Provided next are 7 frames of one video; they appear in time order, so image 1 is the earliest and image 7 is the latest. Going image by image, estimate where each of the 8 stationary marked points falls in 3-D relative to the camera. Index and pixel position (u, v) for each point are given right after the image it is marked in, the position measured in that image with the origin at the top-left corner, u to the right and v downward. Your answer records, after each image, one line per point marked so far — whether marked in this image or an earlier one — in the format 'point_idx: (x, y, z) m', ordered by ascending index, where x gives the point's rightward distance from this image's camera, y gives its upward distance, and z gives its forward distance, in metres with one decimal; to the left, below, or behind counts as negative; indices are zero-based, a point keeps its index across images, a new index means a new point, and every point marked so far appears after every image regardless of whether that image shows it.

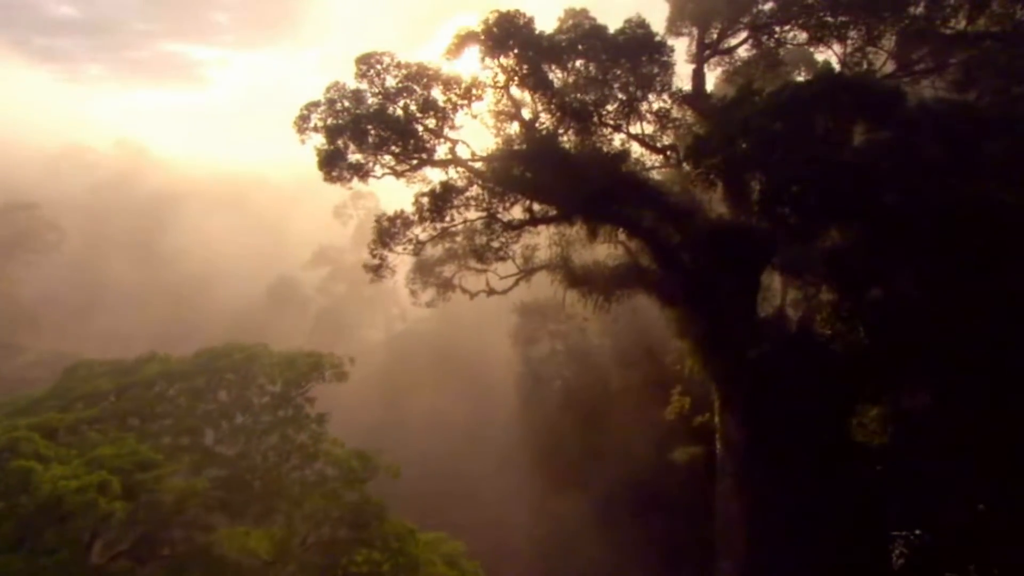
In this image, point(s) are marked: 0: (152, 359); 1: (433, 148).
0: (-5.6, -1.1, +15.5) m
1: (-1.5, +2.5, +18.4) m
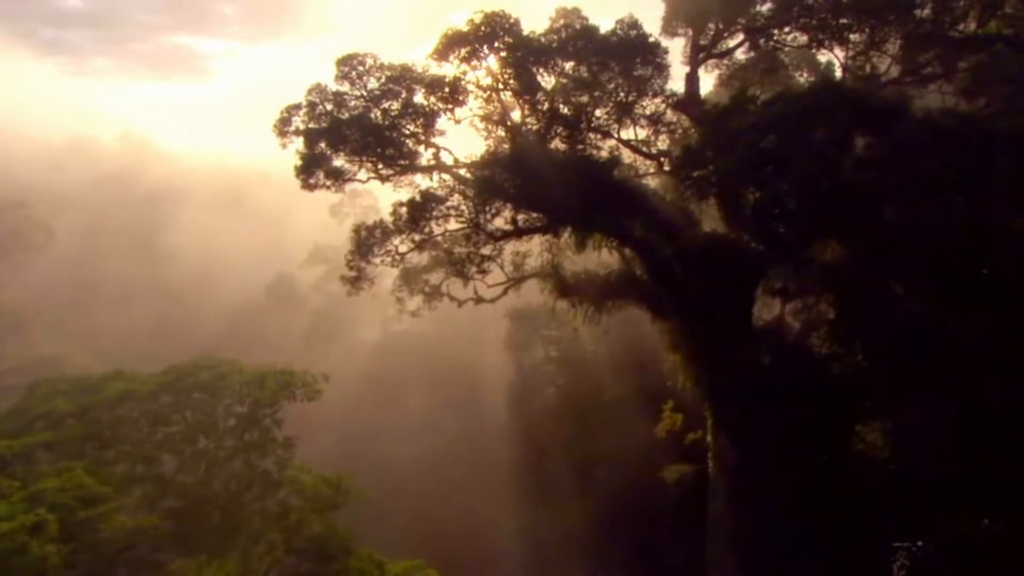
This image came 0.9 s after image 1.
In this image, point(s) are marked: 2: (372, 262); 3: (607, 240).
0: (-5.8, -1.3, +14.7) m
1: (-1.8, +2.3, +17.7) m
2: (-2.4, +0.4, +16.9) m
3: (+1.7, +0.9, +18.1) m
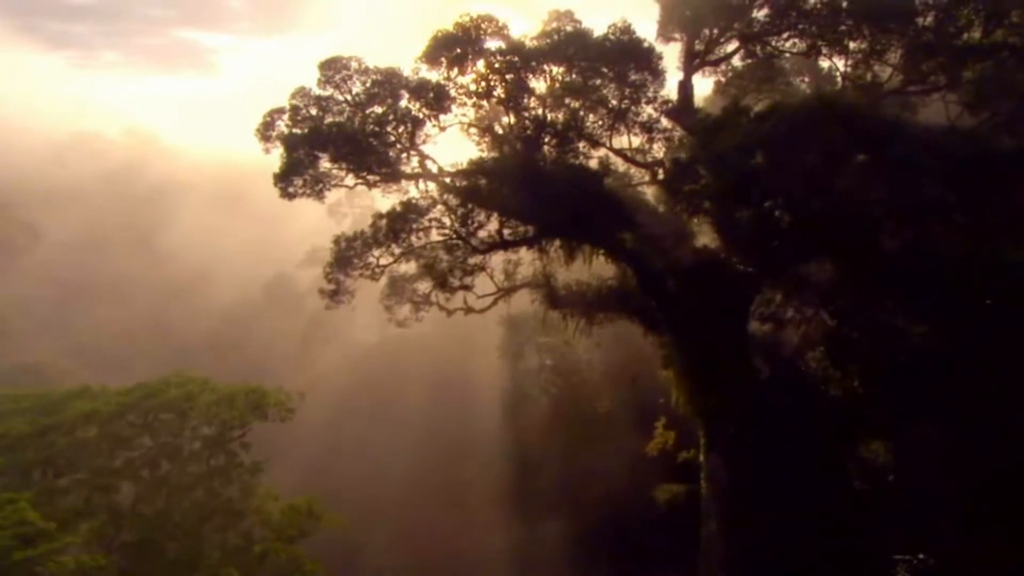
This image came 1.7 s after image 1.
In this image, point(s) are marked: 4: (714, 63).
0: (-6.1, -1.5, +14.2) m
1: (-2.0, +2.1, +17.1) m
2: (-2.7, +0.2, +16.3) m
3: (+1.5, +0.6, +17.5) m
4: (+3.4, +3.8, +17.0) m
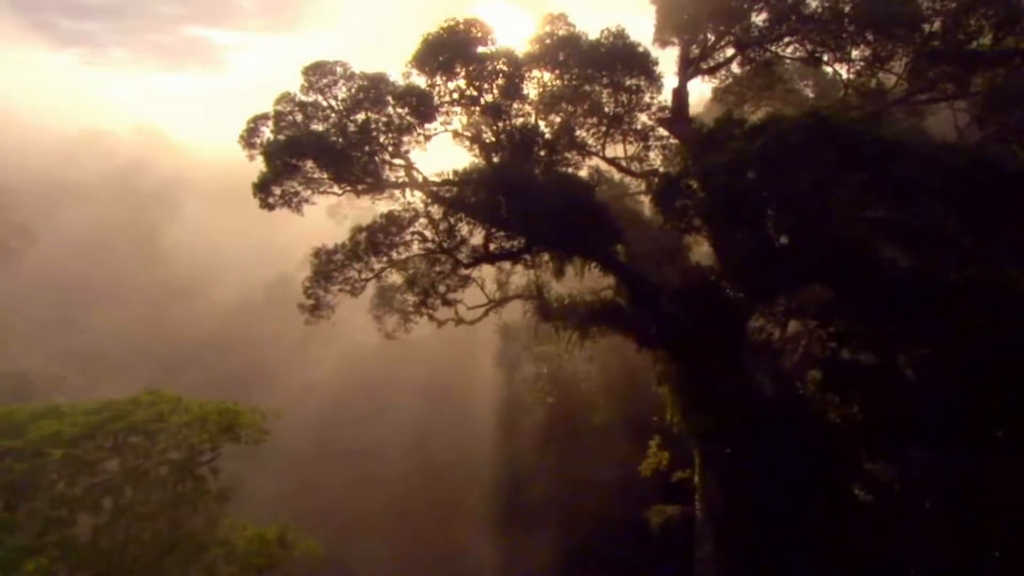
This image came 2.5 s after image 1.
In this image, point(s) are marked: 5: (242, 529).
0: (-6.3, -1.7, +13.6) m
1: (-2.2, +1.9, +16.5) m
2: (-2.9, 0.0, +15.7) m
3: (+1.3, +0.4, +16.9) m
4: (+3.2, +3.6, +16.3) m
5: (-3.4, -3.0, +12.9) m
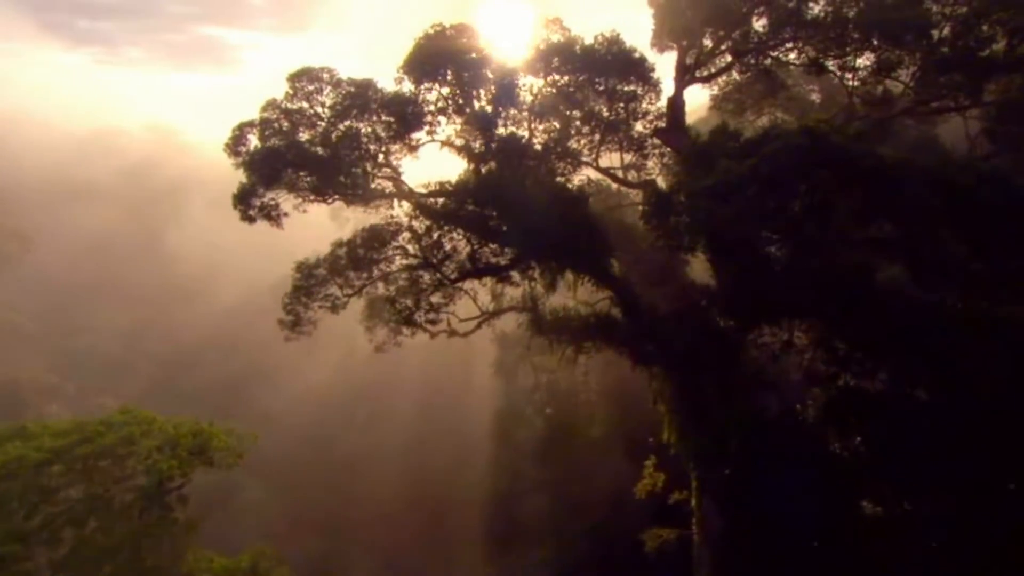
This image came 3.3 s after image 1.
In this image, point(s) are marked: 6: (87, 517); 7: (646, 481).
0: (-6.5, -1.9, +13.1) m
1: (-2.3, +1.7, +15.9) m
2: (-3.0, -0.3, +15.2) m
3: (+1.2, +0.1, +16.3) m
4: (+3.1, +3.3, +15.7) m
5: (-3.6, -3.3, +12.3) m
6: (-4.9, -2.6, +11.5) m
7: (+2.2, -3.2, +16.3) m
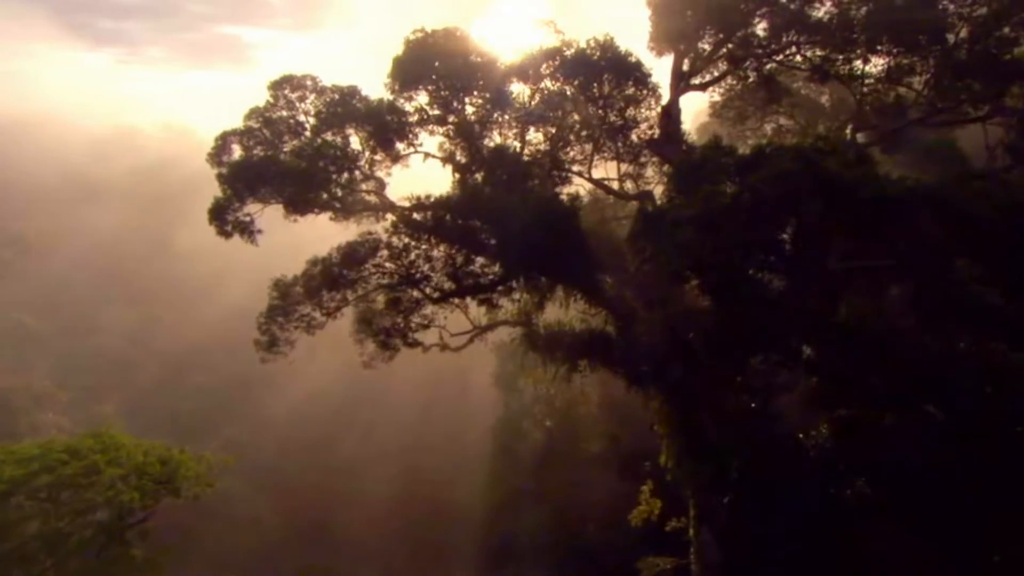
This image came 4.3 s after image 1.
0: (-6.7, -2.2, +12.5) m
1: (-2.5, +1.4, +15.2) m
2: (-3.2, -0.5, +14.5) m
3: (+1.0, -0.1, +15.5) m
4: (+2.9, +3.1, +14.9) m
5: (-3.8, -3.5, +11.7) m
6: (-5.1, -2.9, +10.8) m
7: (+2.0, -3.4, +15.6) m
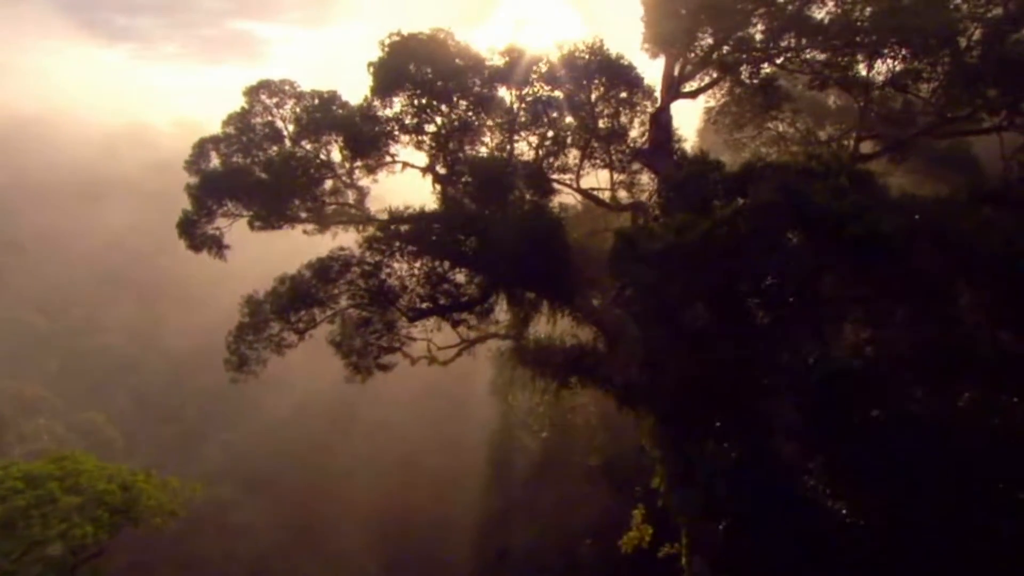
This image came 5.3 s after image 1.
0: (-7.0, -2.4, +11.8) m
1: (-2.7, +1.2, +14.6) m
2: (-3.4, -0.7, +13.8) m
3: (+0.8, -0.3, +14.8) m
4: (+2.7, +2.8, +14.2) m
5: (-4.1, -3.8, +11.0) m
6: (-5.4, -3.1, +10.2) m
7: (+1.8, -3.7, +14.9) m
